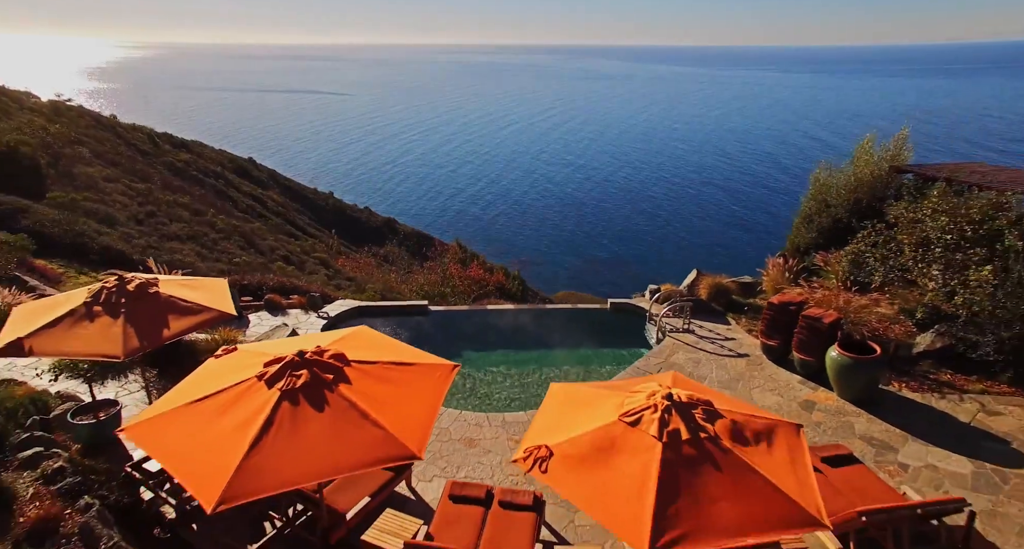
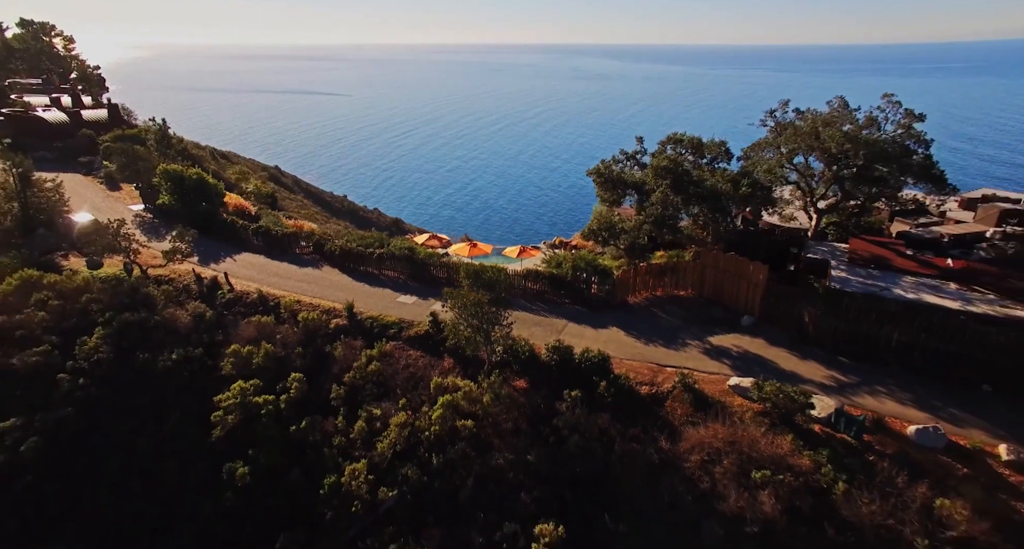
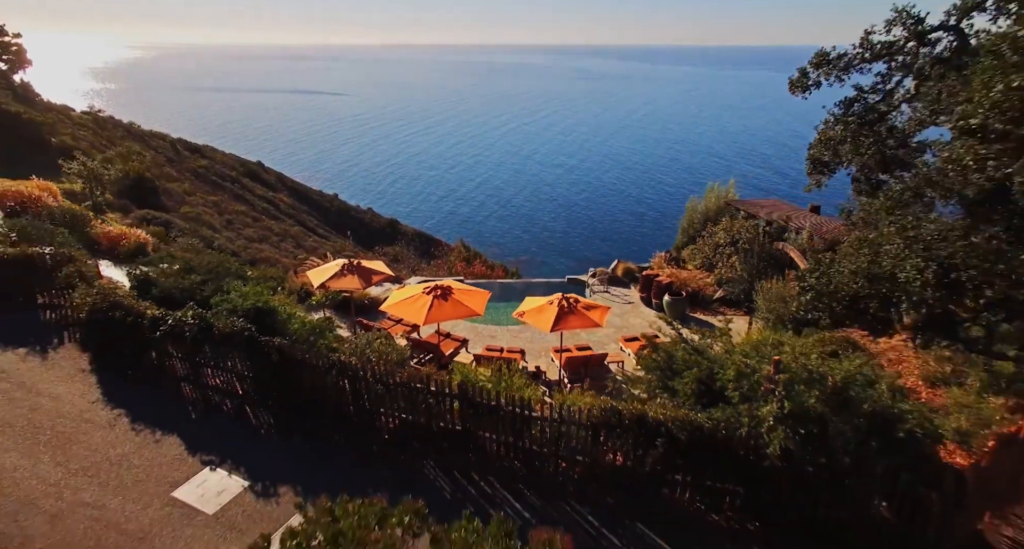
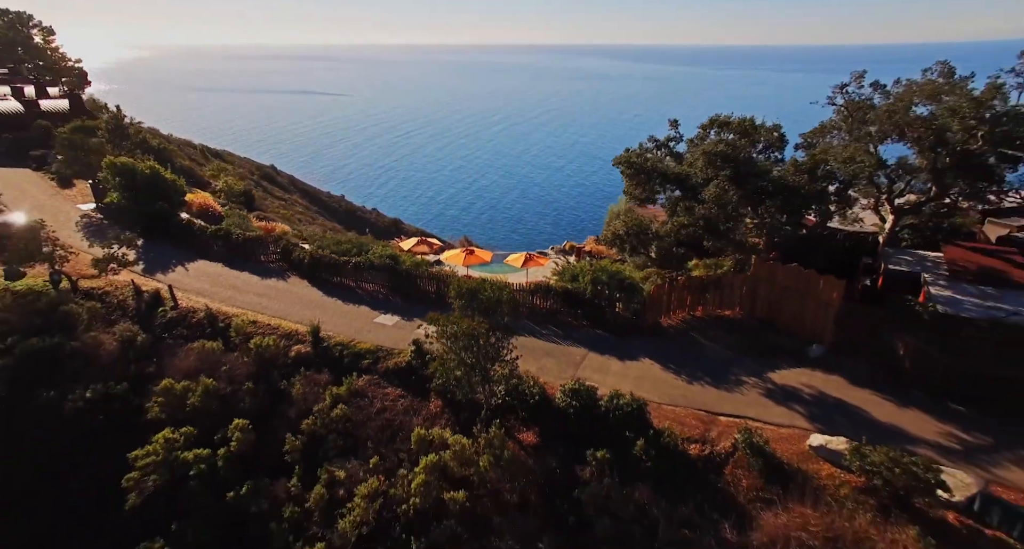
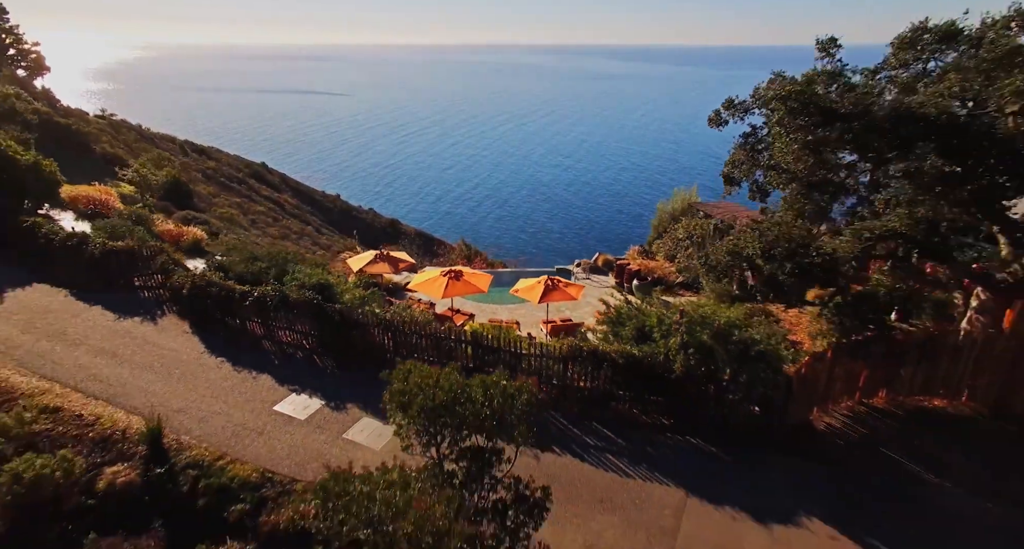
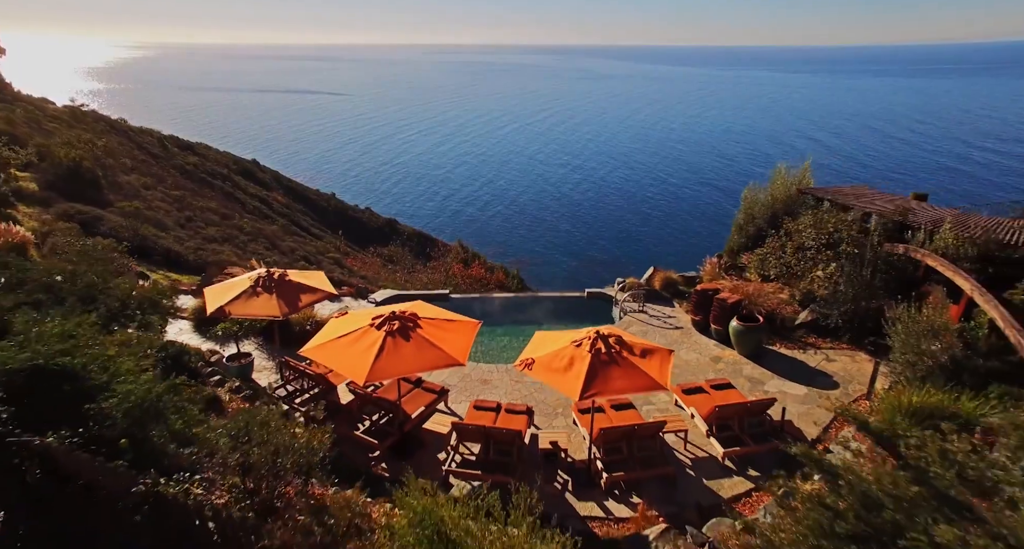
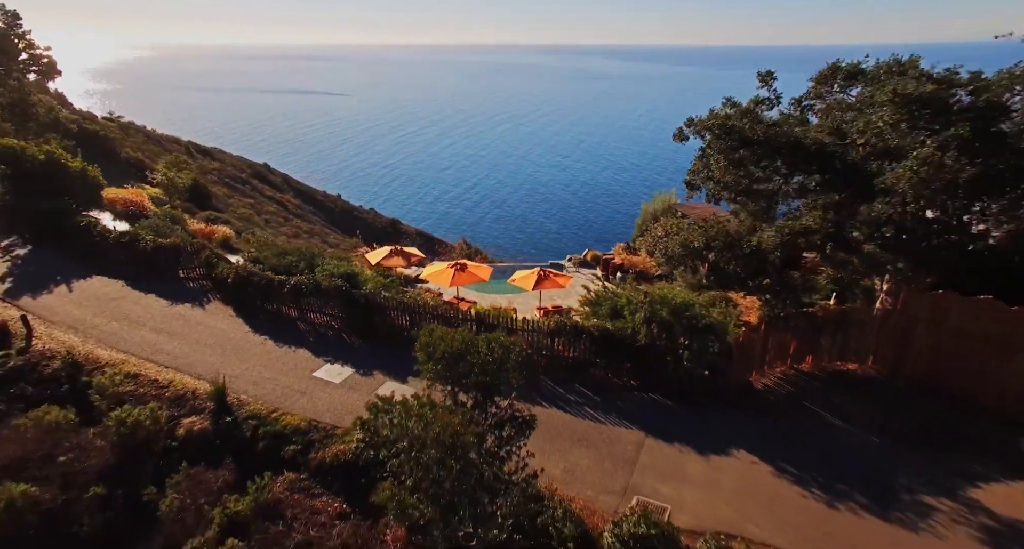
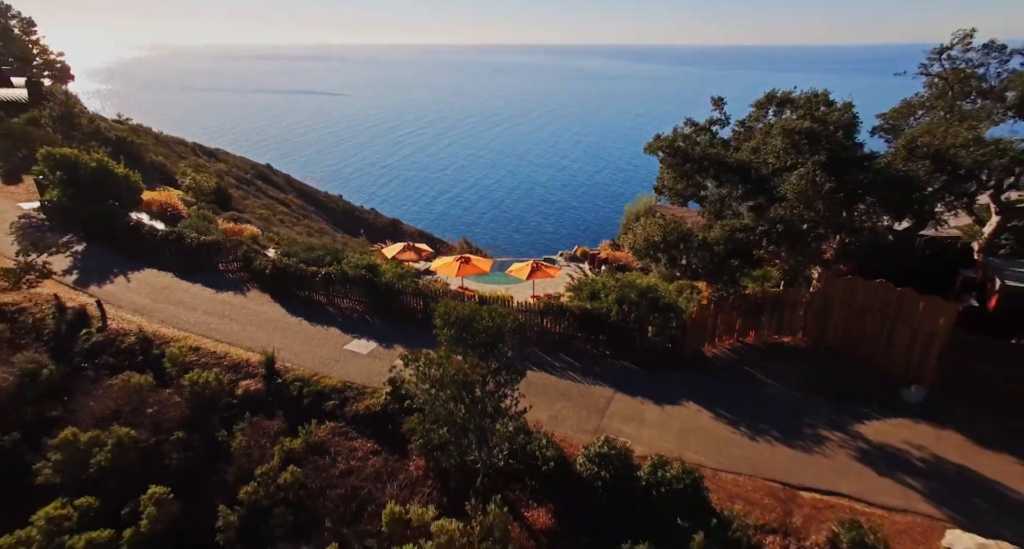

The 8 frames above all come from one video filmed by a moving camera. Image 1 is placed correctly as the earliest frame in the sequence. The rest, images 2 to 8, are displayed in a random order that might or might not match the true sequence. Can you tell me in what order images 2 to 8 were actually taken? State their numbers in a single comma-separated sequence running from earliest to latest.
6, 3, 5, 7, 8, 4, 2
